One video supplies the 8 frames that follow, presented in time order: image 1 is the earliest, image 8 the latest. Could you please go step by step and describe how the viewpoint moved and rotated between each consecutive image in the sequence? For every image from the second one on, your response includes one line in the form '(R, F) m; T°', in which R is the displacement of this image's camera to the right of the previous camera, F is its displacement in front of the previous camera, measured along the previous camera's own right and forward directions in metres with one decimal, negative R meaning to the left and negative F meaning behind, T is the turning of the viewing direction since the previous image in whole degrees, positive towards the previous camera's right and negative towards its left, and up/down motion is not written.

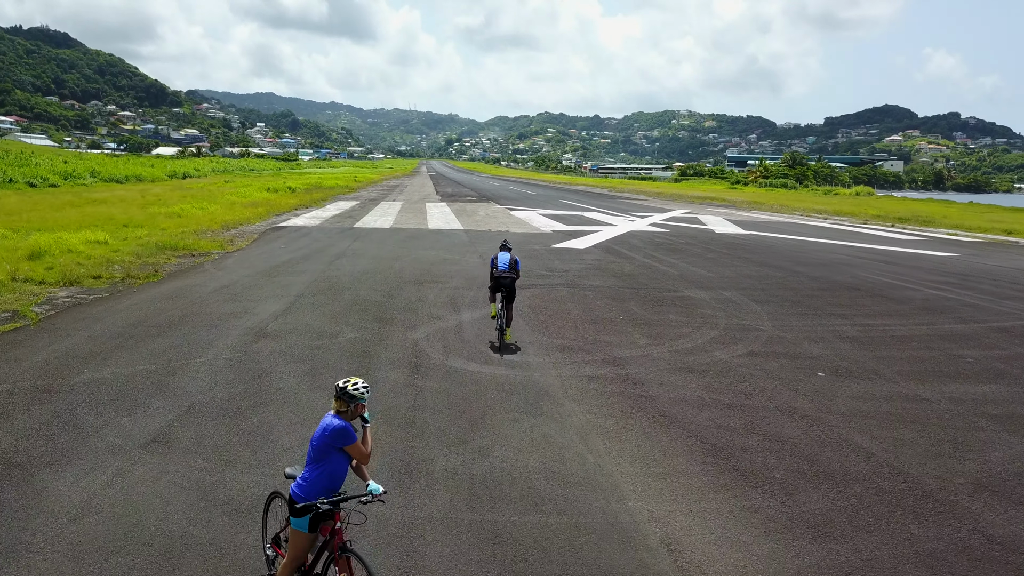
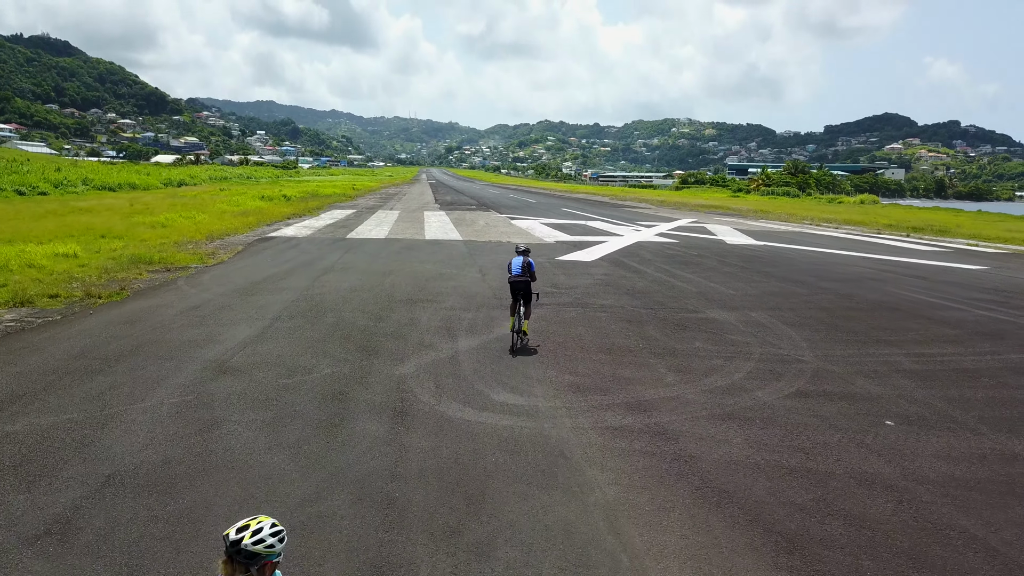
(0.0, +1.1) m; 0°
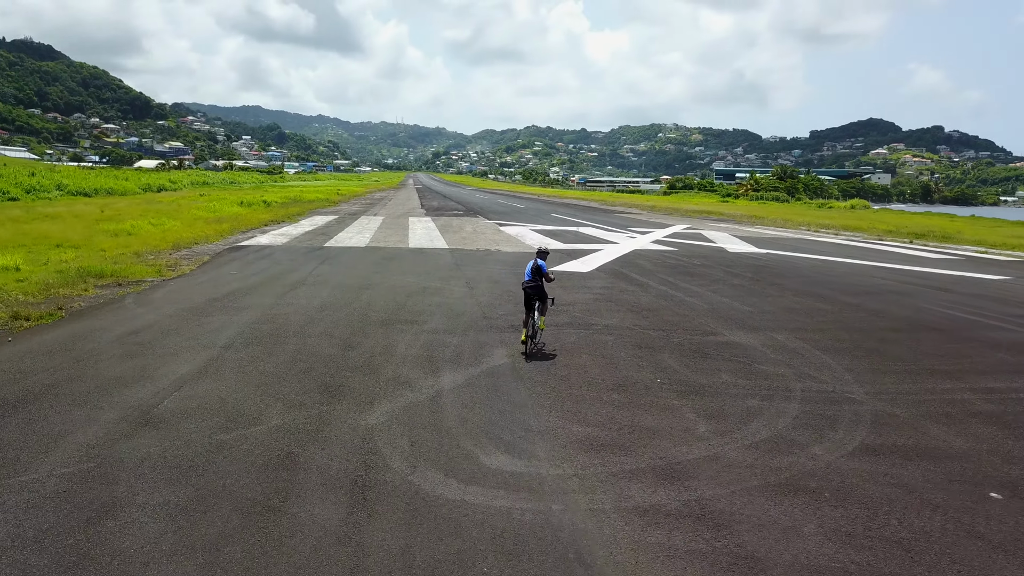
(0.0, +1.2) m; +1°
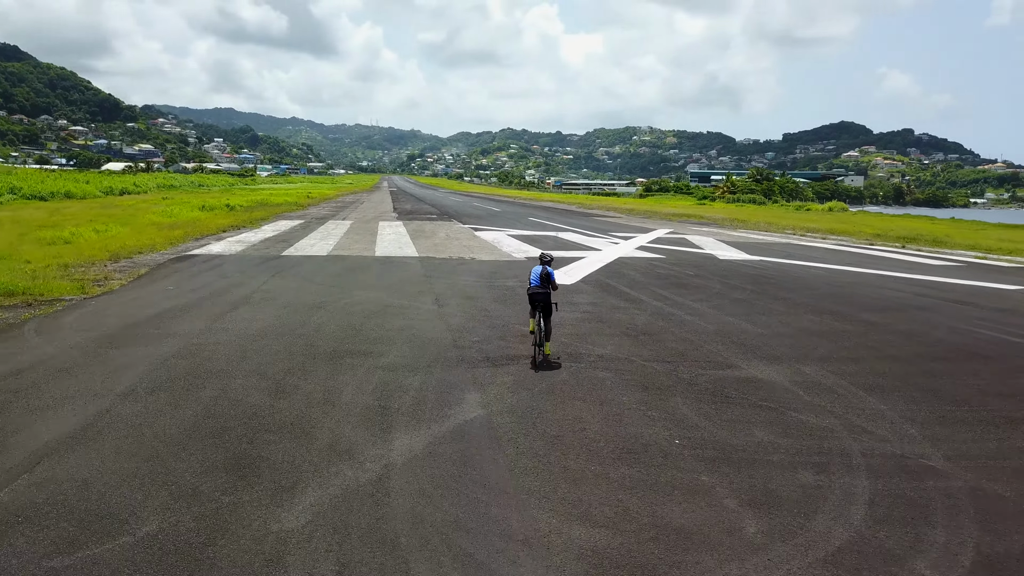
(0.0, +1.5) m; +2°
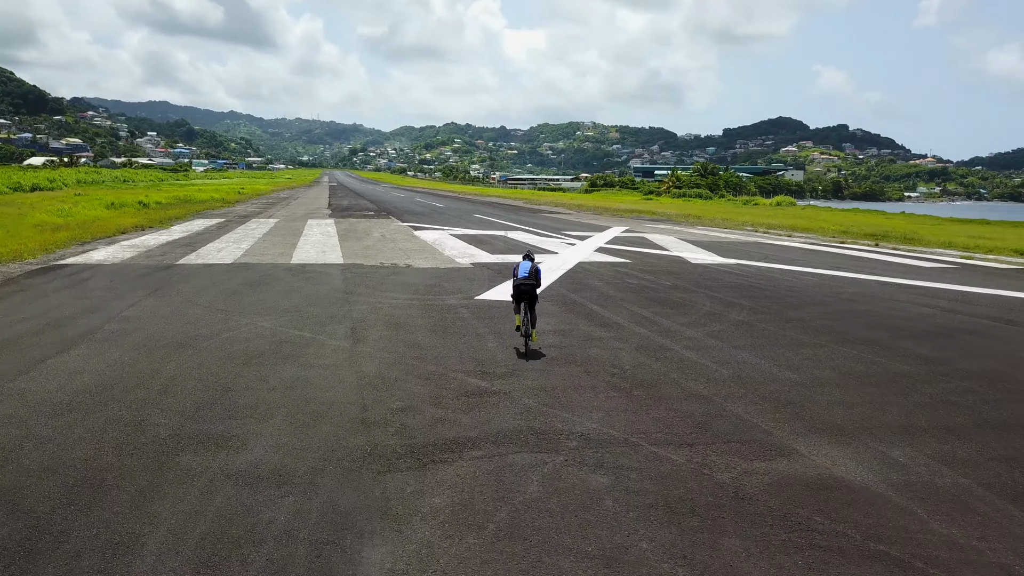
(+0.1, +2.6) m; +4°
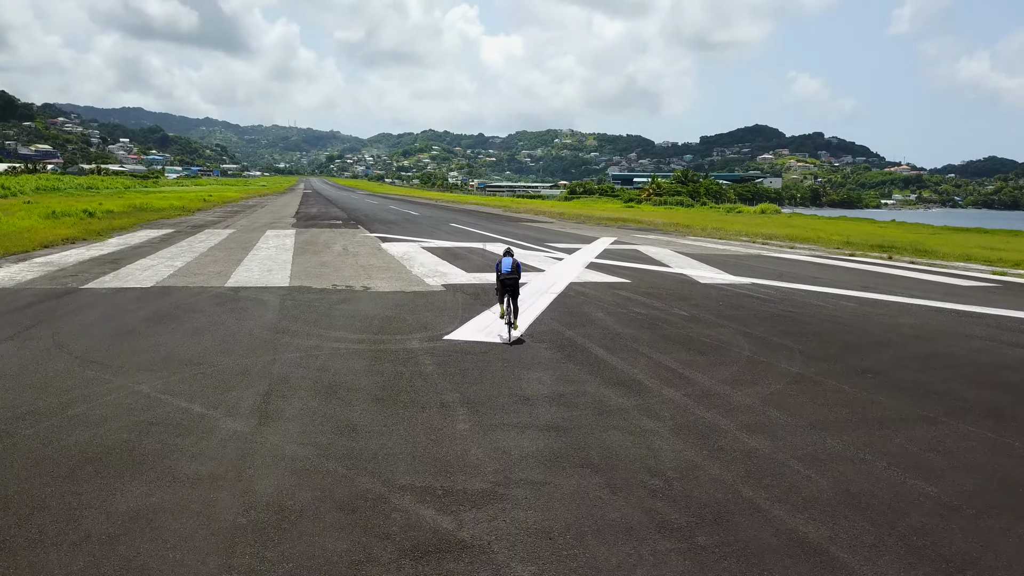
(0.0, +2.5) m; +1°
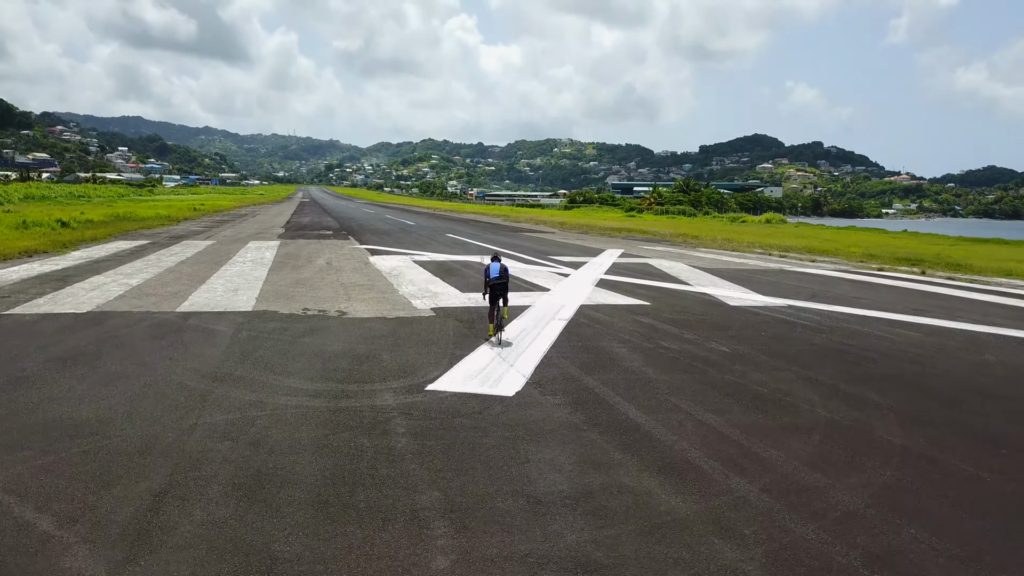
(0.0, +1.9) m; 0°
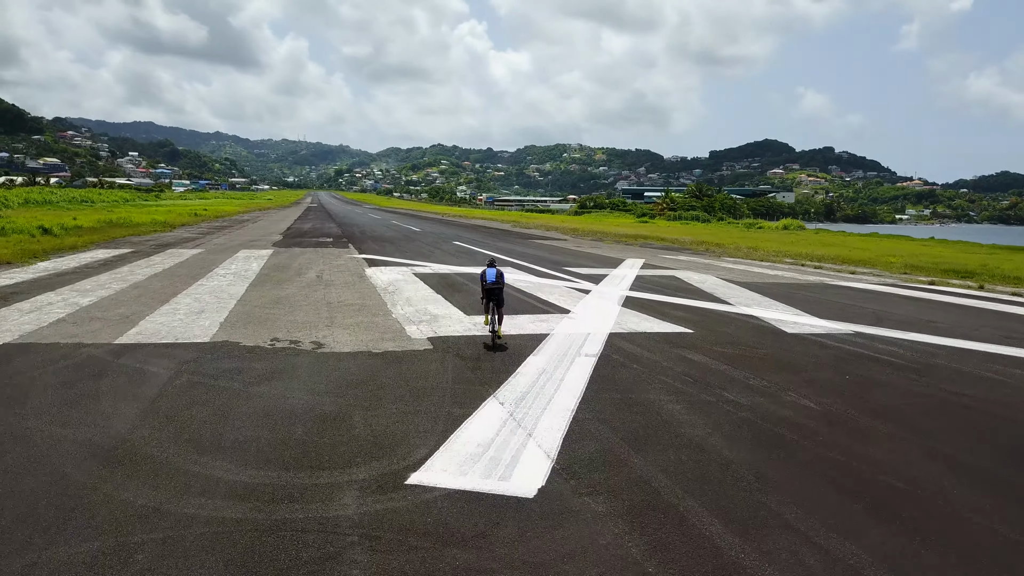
(-0.1, +2.0) m; -1°
